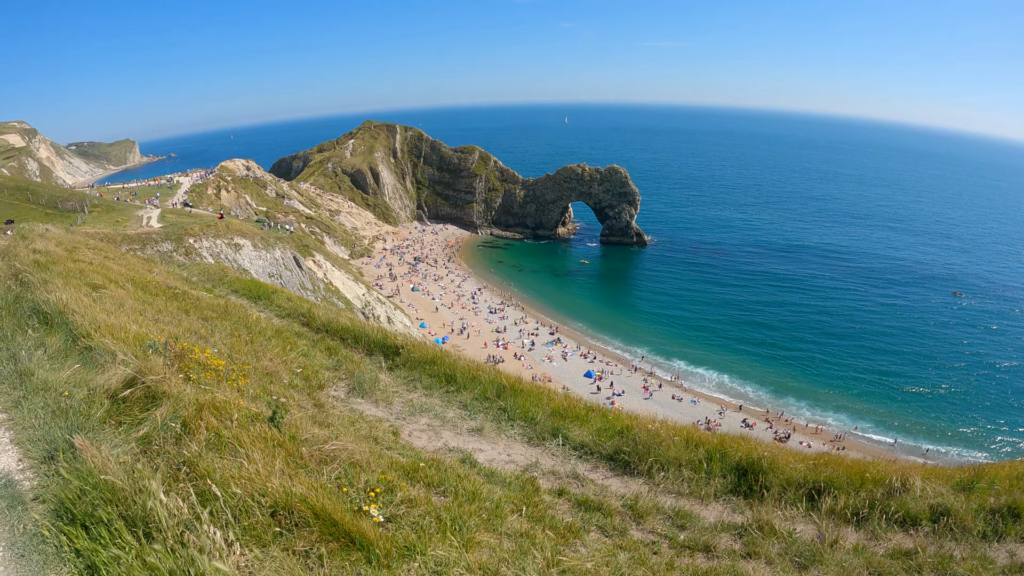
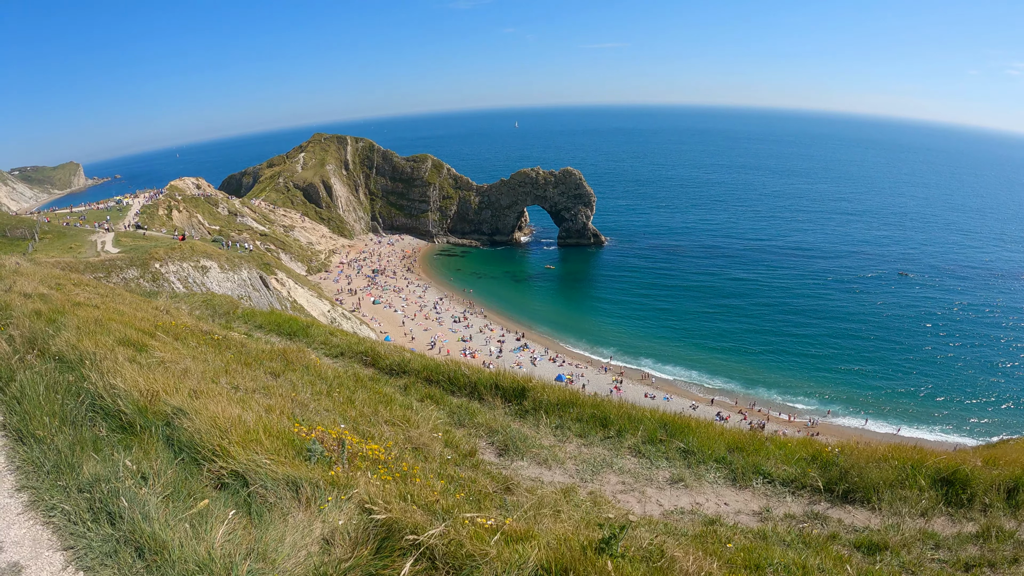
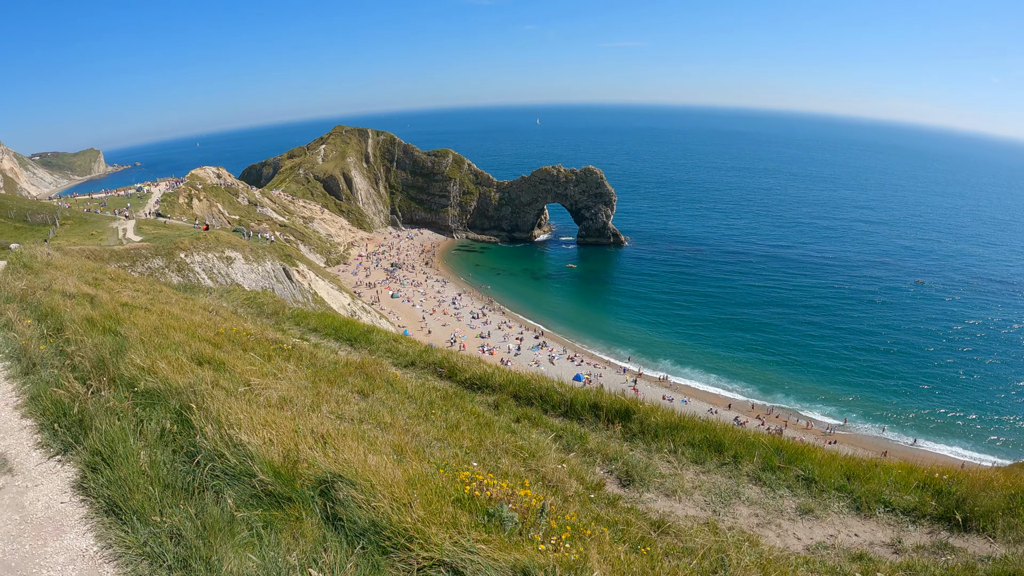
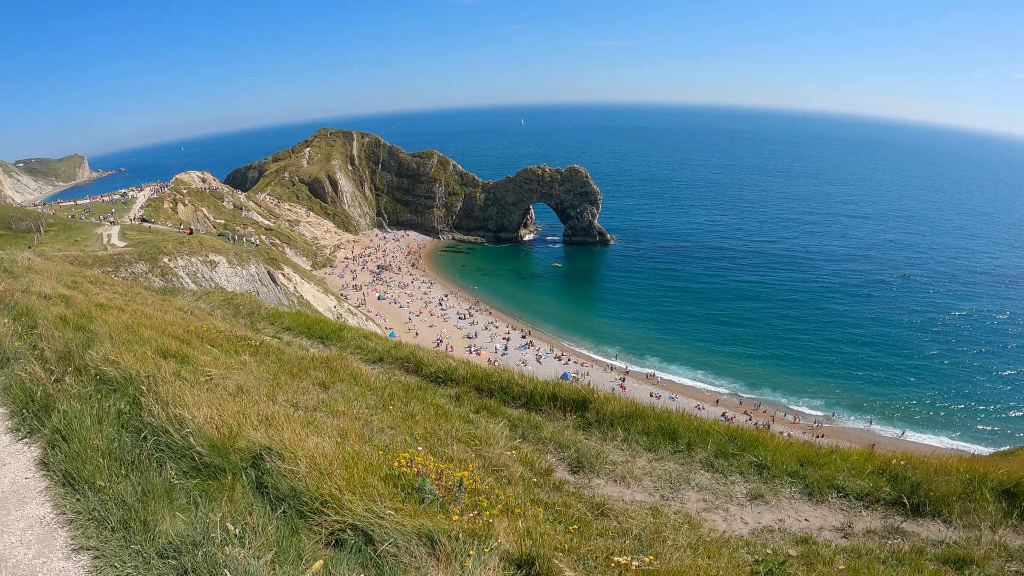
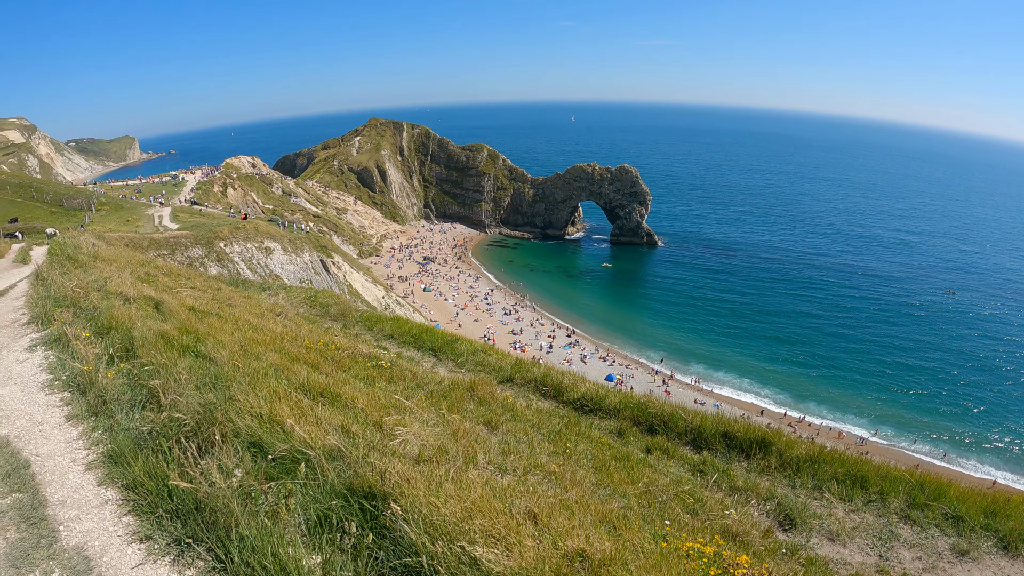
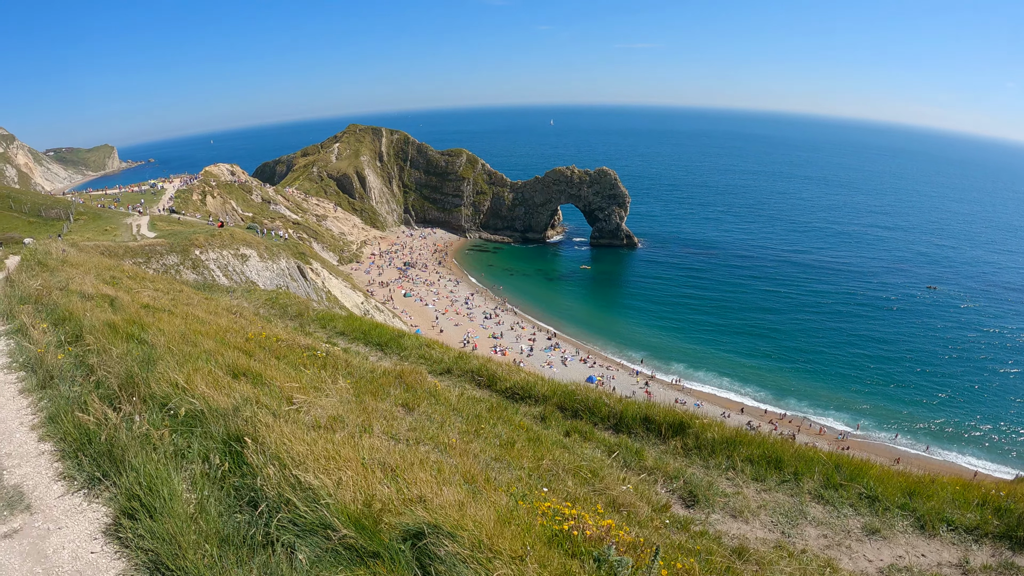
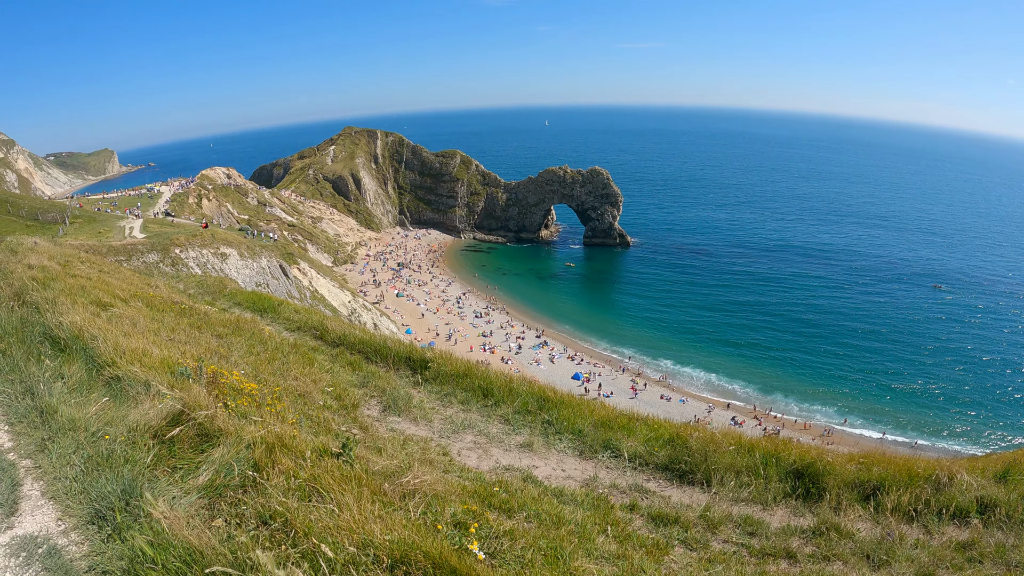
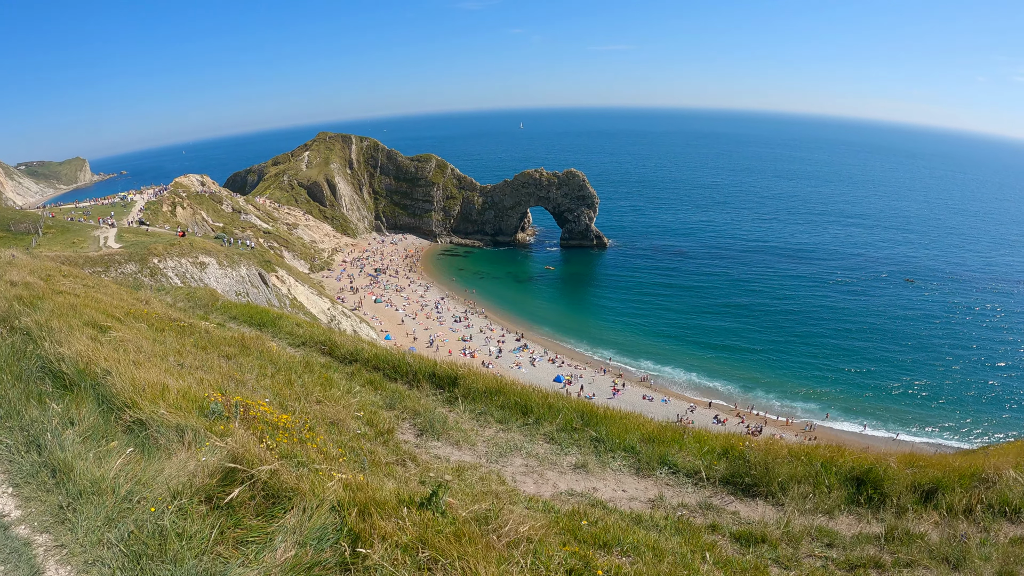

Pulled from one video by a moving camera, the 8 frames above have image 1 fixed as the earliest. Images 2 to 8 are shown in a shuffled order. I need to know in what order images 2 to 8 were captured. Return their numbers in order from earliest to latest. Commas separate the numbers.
7, 8, 2, 4, 3, 6, 5
